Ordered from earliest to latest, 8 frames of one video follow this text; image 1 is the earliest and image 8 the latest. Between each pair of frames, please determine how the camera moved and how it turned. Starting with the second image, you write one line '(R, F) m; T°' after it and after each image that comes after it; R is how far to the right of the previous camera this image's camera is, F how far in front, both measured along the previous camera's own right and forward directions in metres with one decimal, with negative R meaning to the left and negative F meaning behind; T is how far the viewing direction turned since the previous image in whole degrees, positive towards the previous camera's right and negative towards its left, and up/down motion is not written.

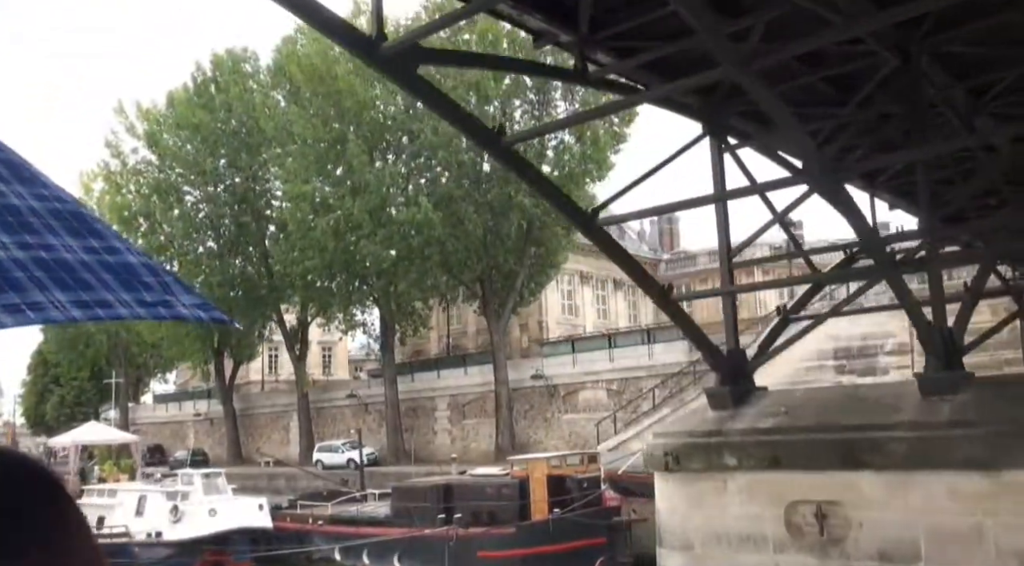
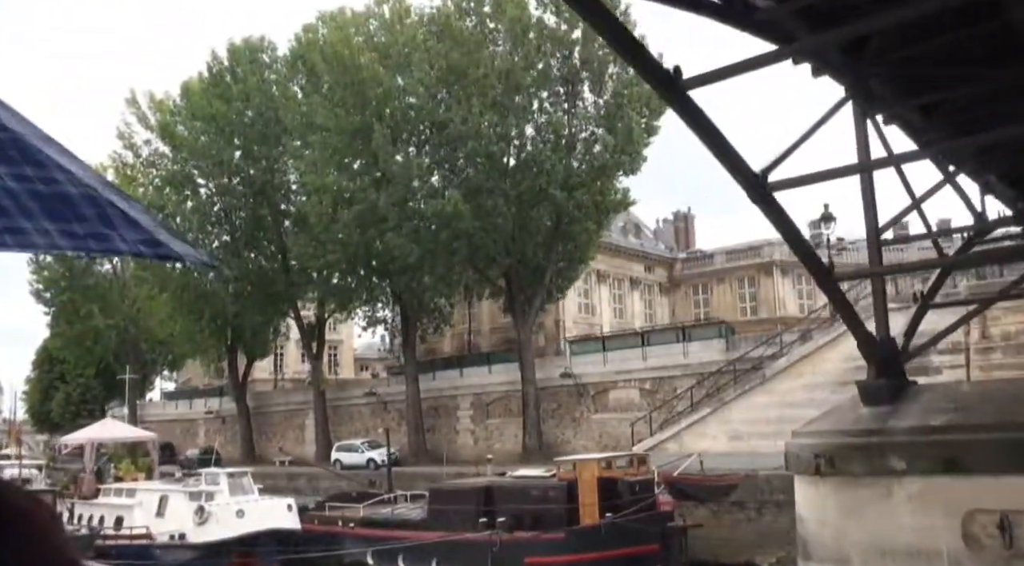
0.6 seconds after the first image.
(-1.1, +1.0) m; 0°
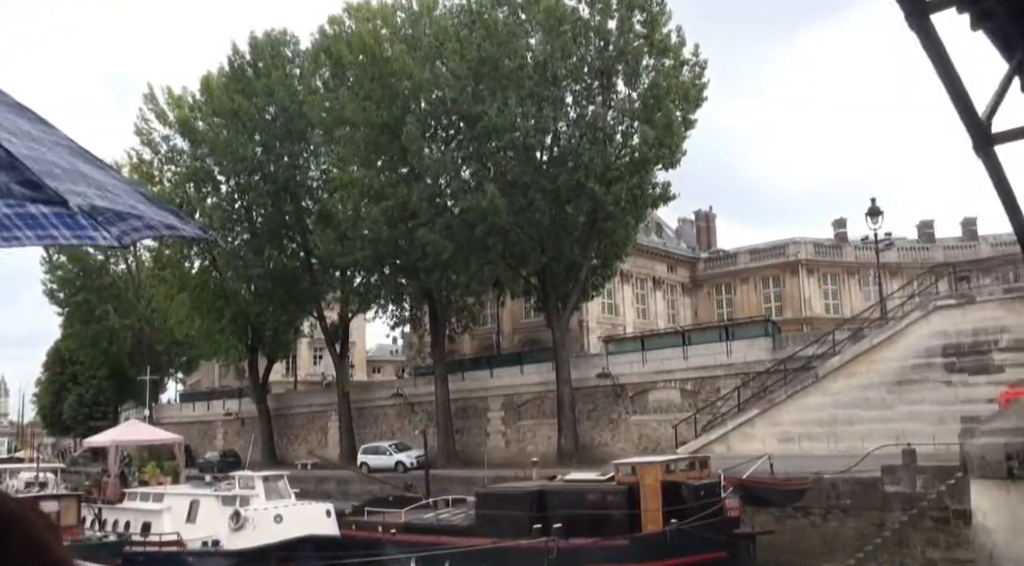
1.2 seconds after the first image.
(-1.1, +1.0) m; 0°
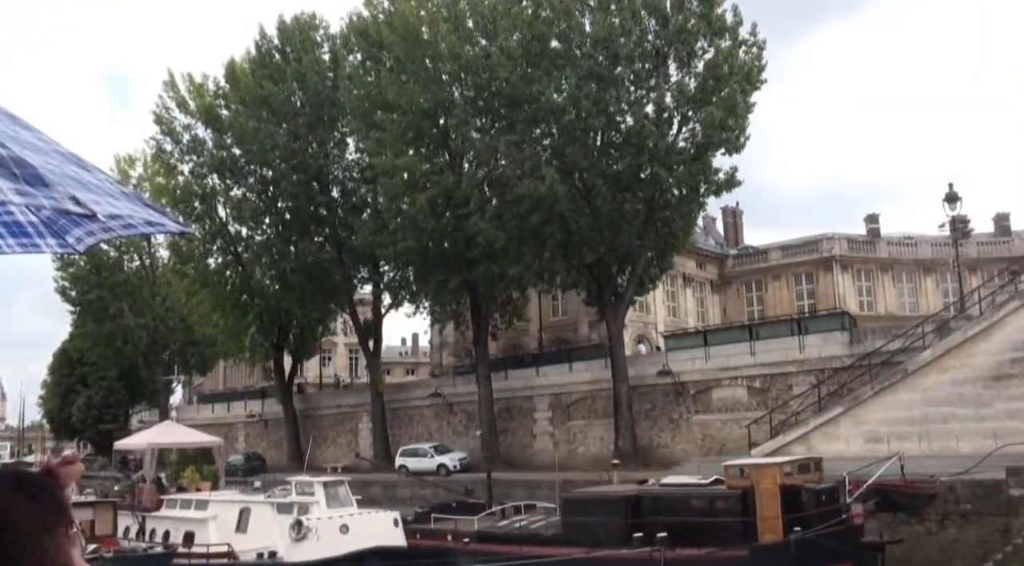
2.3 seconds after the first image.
(-1.9, +1.8) m; 0°
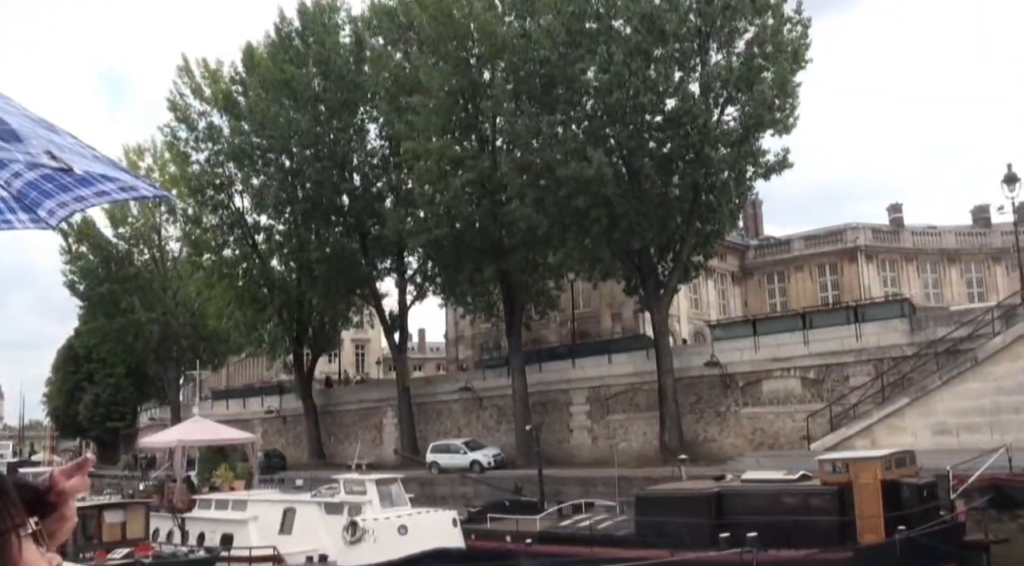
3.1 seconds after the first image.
(-1.4, +1.2) m; 0°
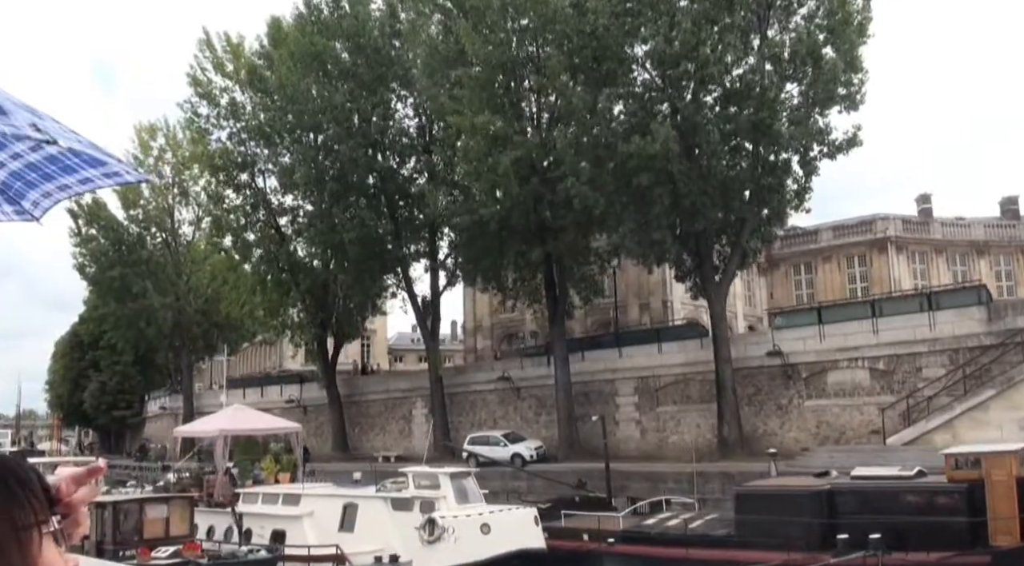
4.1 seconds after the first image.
(-1.8, +1.5) m; +1°
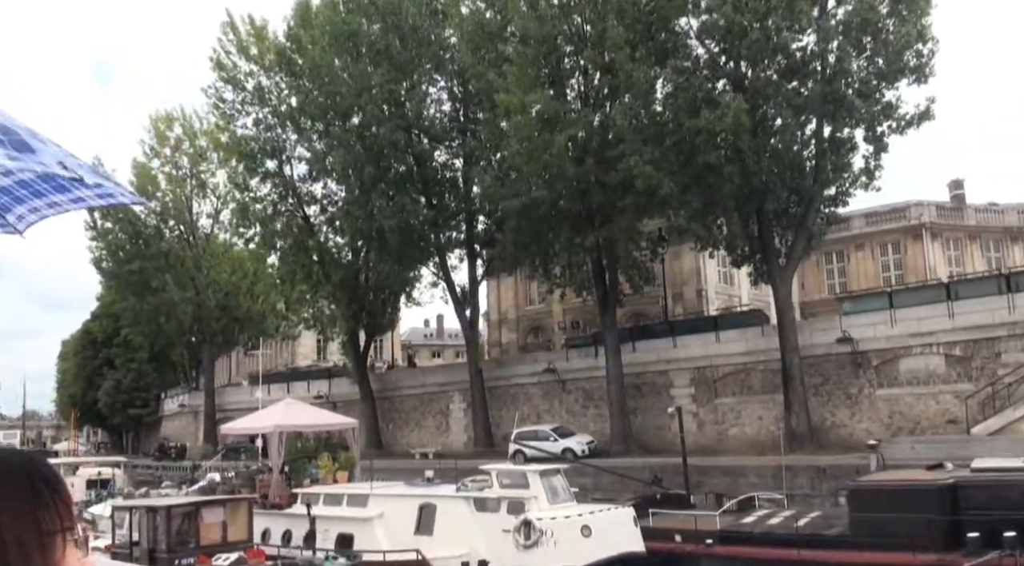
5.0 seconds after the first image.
(-1.6, +1.3) m; 0°
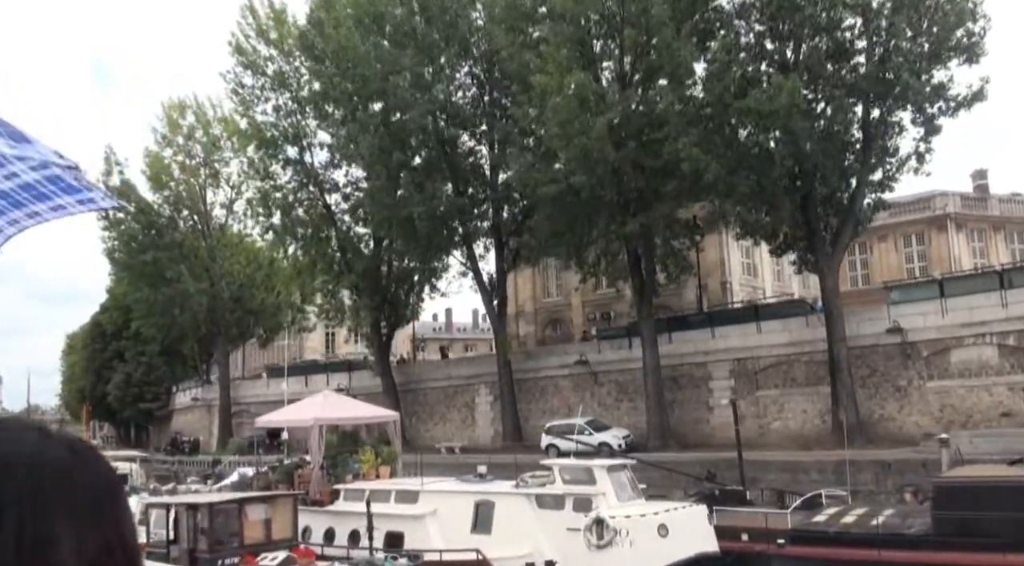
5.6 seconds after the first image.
(-1.1, +0.8) m; 0°
